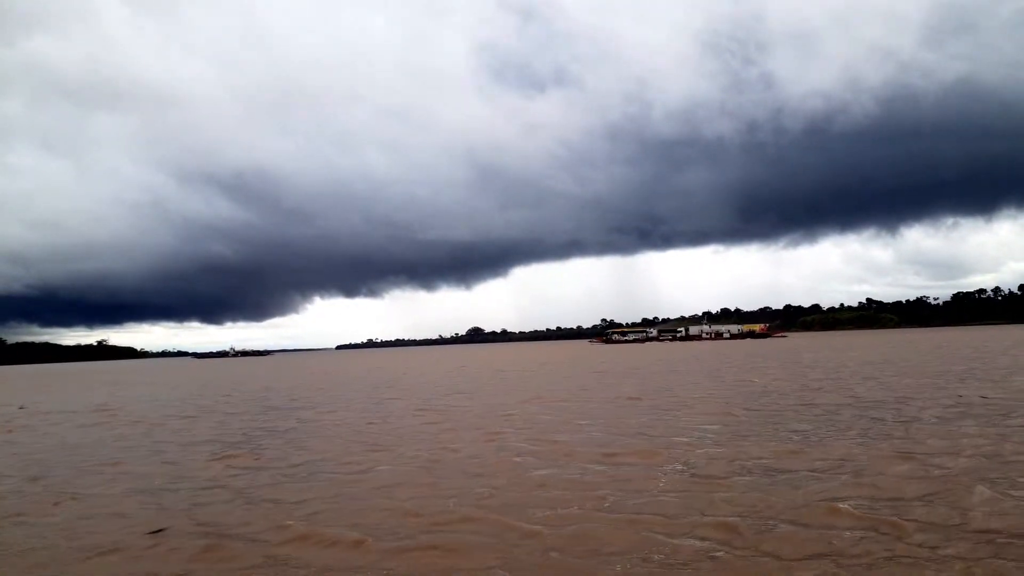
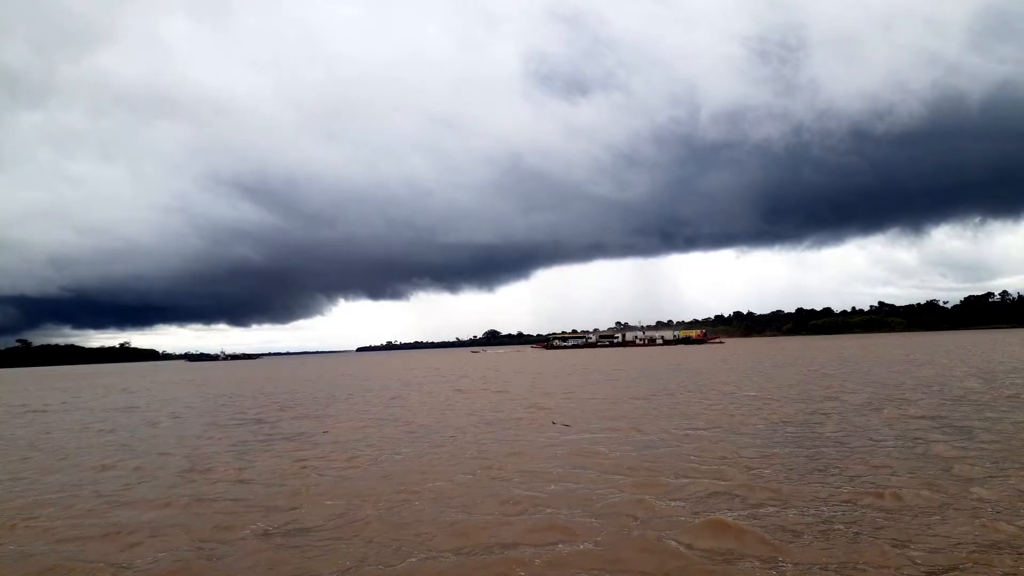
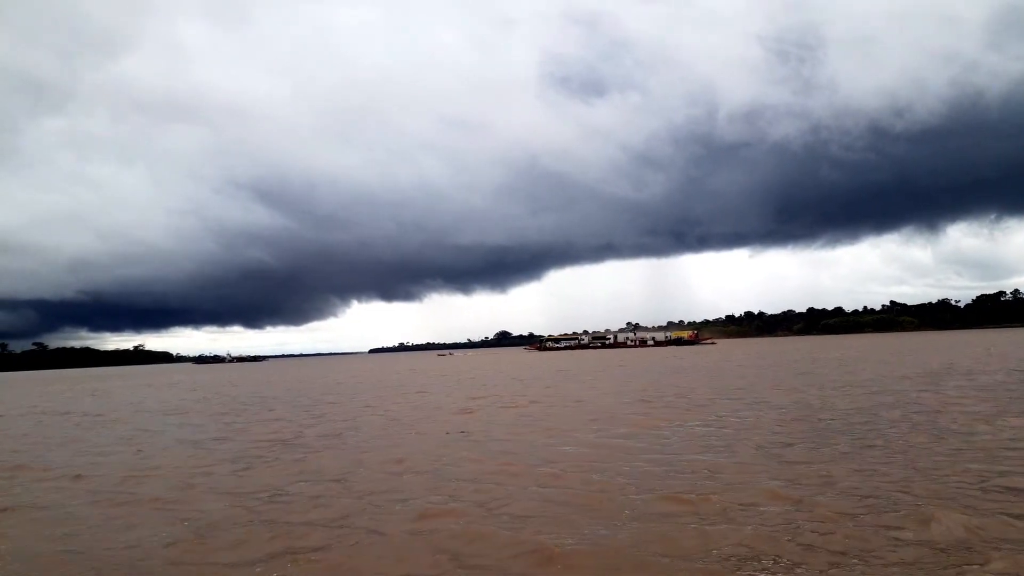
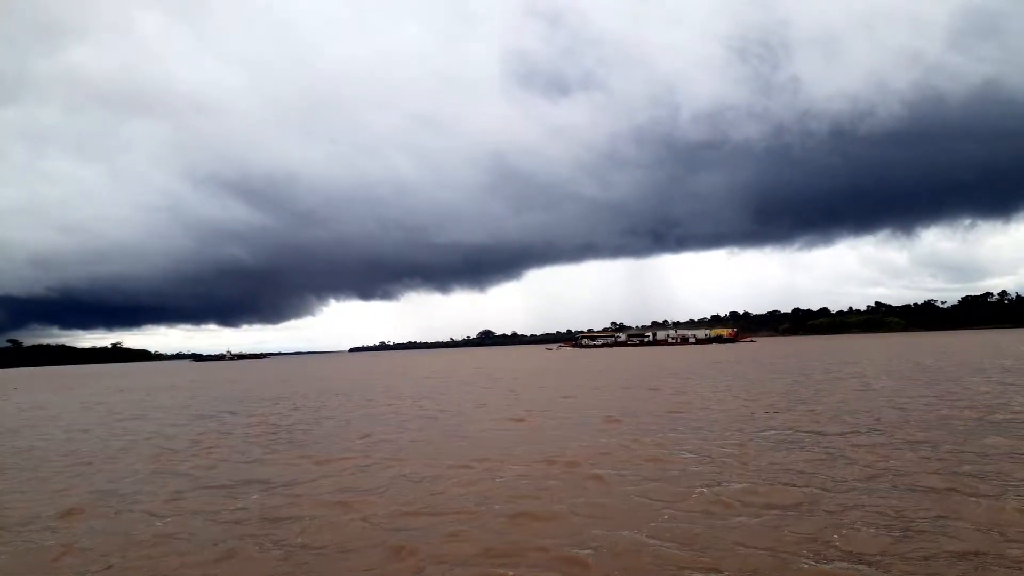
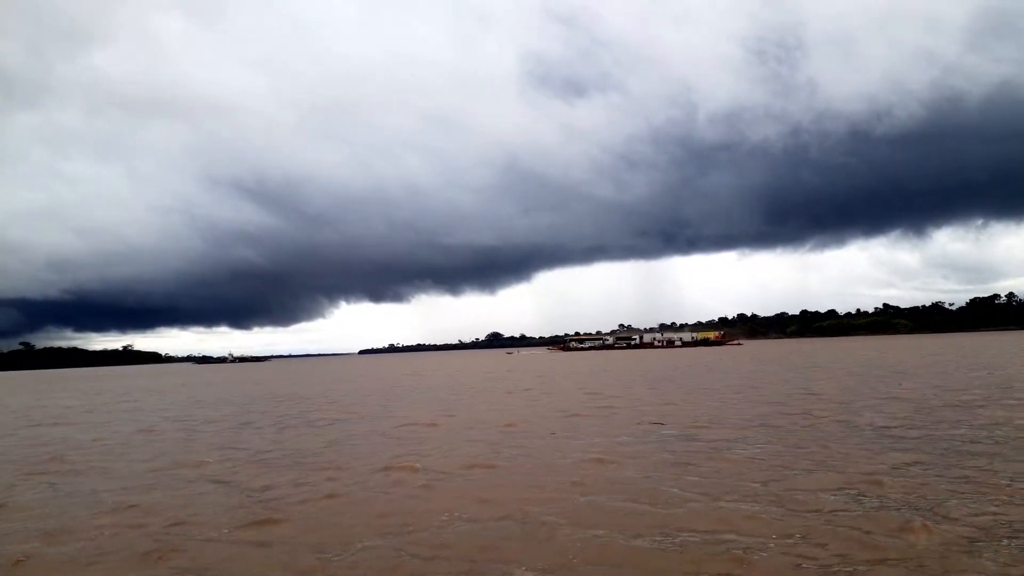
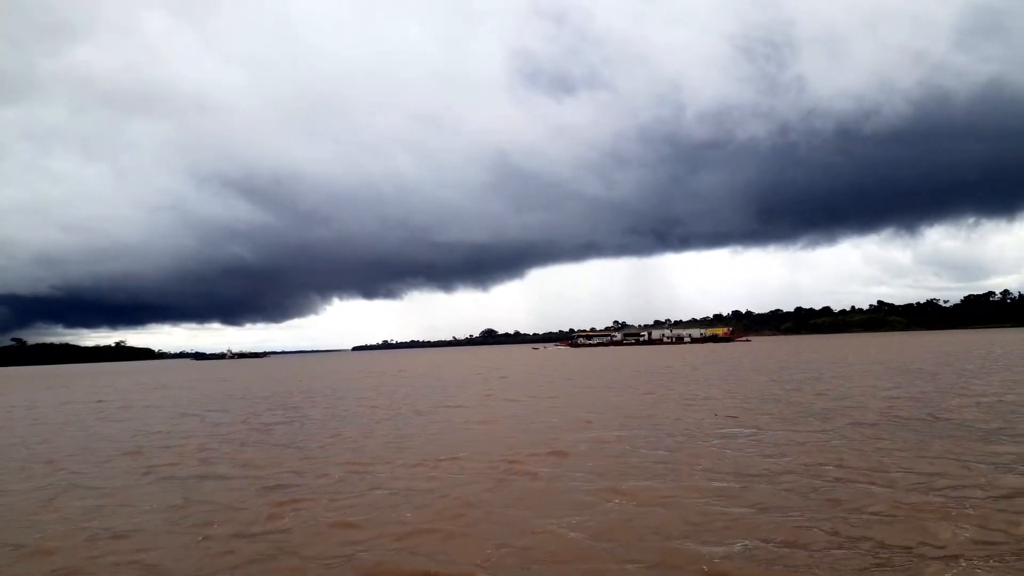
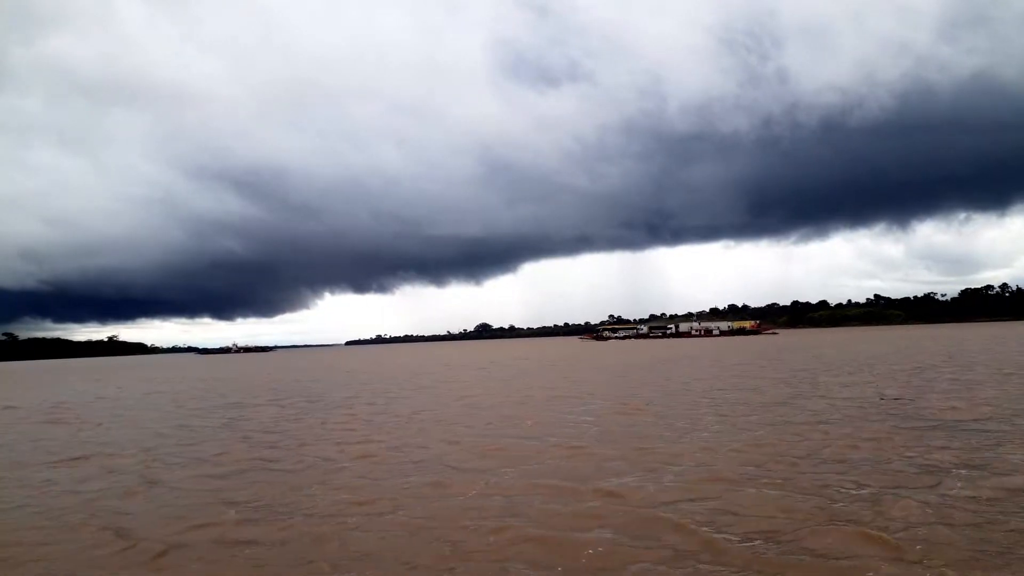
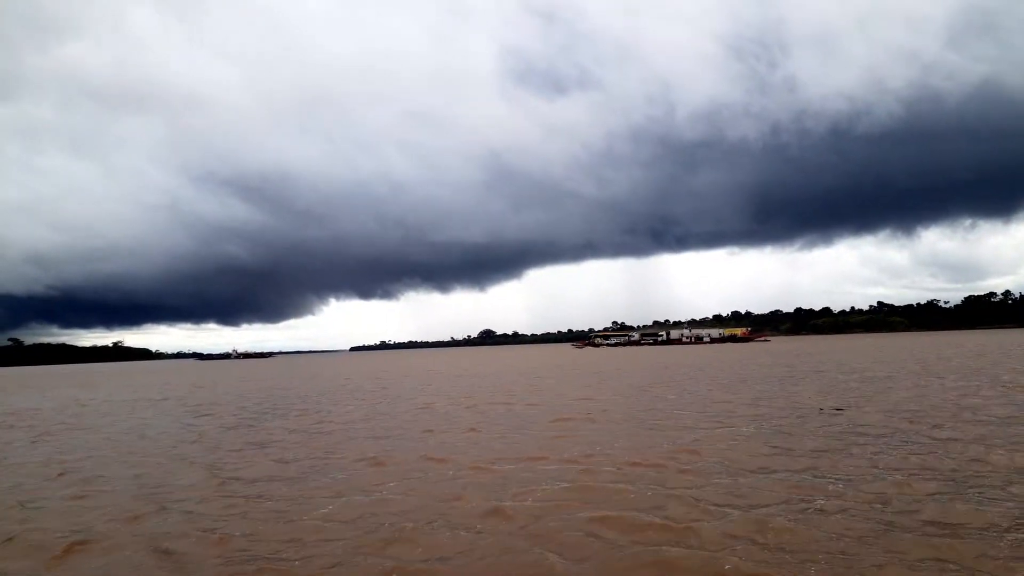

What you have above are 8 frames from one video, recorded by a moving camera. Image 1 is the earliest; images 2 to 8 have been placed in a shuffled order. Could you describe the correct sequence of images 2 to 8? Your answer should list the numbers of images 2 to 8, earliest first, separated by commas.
7, 8, 4, 6, 5, 2, 3
